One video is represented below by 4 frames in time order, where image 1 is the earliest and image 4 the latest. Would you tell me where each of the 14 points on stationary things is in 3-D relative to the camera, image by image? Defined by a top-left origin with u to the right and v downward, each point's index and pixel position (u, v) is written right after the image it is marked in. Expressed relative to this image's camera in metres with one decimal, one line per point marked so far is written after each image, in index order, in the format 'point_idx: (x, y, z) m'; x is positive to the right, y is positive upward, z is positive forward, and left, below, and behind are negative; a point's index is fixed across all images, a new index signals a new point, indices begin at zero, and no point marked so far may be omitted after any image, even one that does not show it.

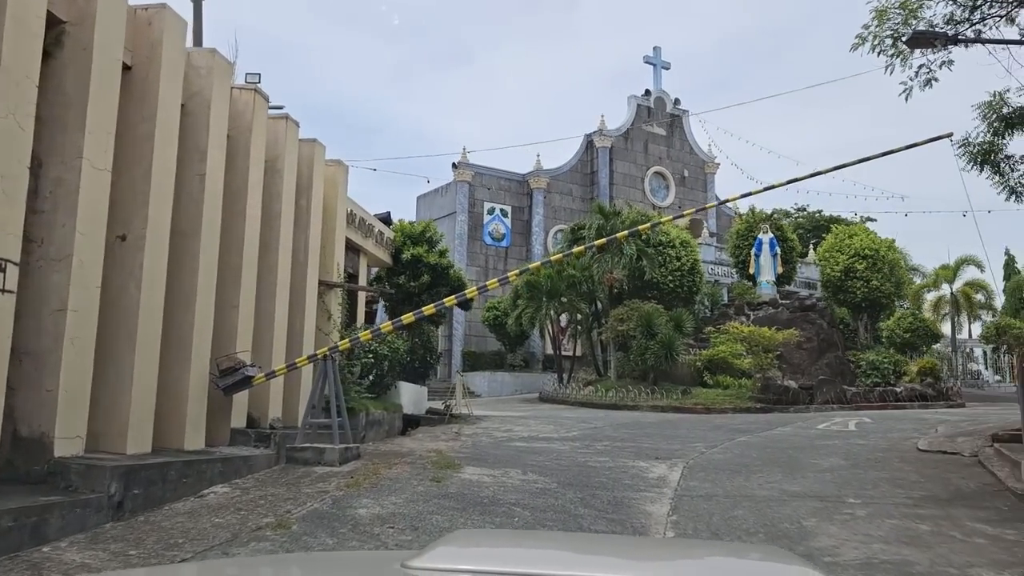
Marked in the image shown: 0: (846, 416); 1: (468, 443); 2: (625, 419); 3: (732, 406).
0: (+5.5, -2.1, +13.8) m
1: (-0.5, -1.9, +10.2) m
2: (+2.1, -2.4, +15.5) m
3: (+4.8, -2.6, +18.4) m
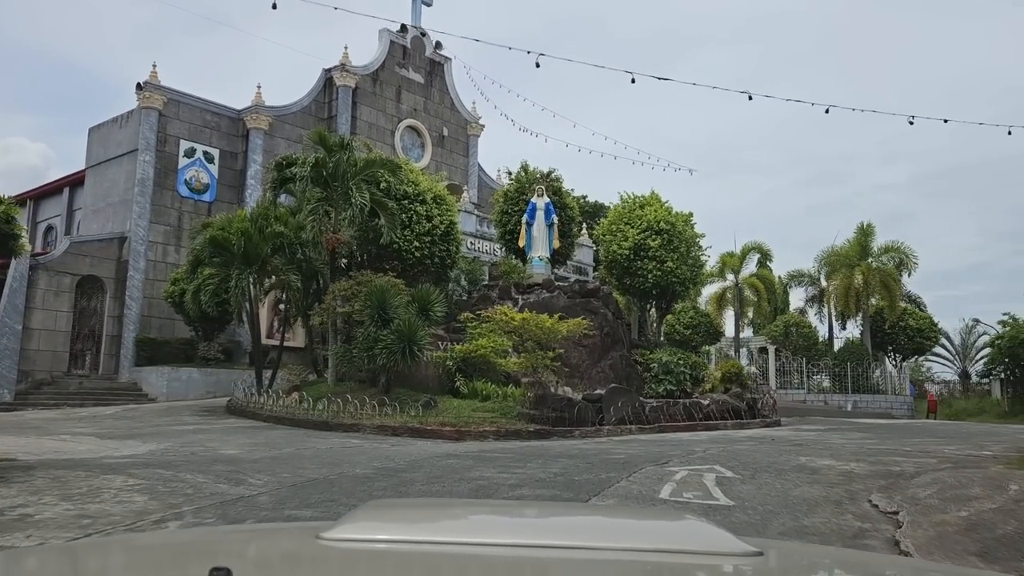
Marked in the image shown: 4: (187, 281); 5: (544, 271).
0: (+1.7, -1.7, +8.3) m
1: (-3.0, -1.3, +3.1) m
2: (-2.0, -1.9, +9.0) m
3: (-0.3, -2.1, +12.5) m
4: (-6.9, +0.2, +17.8) m
5: (+0.8, +0.4, +19.8) m
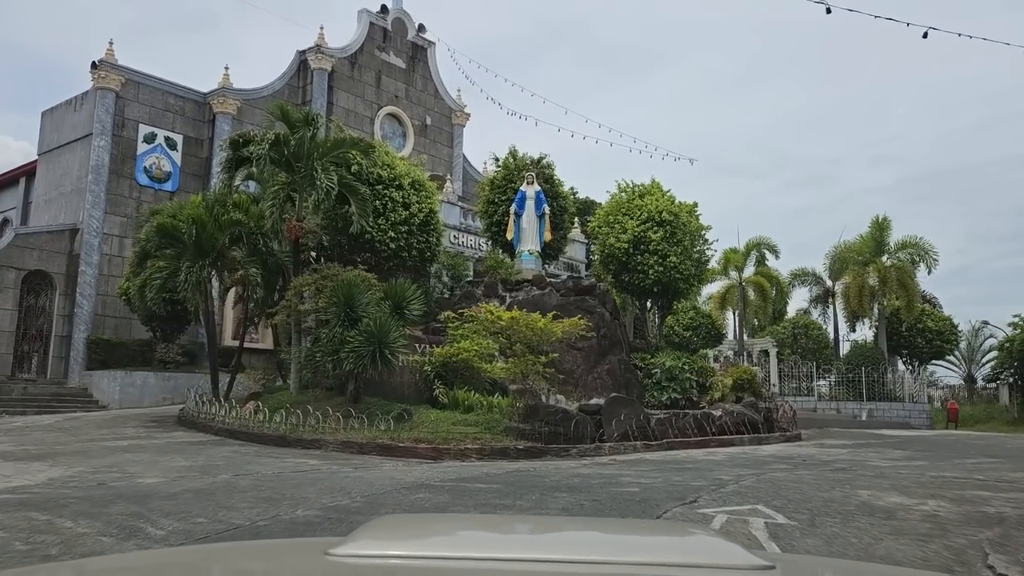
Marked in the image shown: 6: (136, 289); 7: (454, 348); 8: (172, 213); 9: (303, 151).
0: (+1.6, -1.6, +6.5) m
1: (-3.1, -1.2, +1.3) m
2: (-2.1, -1.8, +7.1) m
3: (-0.4, -2.0, +10.6) m
4: (-7.1, +0.2, +15.9) m
5: (+0.5, +0.5, +18.0) m
6: (-6.8, 0.0, +15.2) m
7: (-0.9, -1.0, +13.3) m
8: (-5.9, +1.3, +14.7) m
9: (-3.5, +2.3, +14.0) m
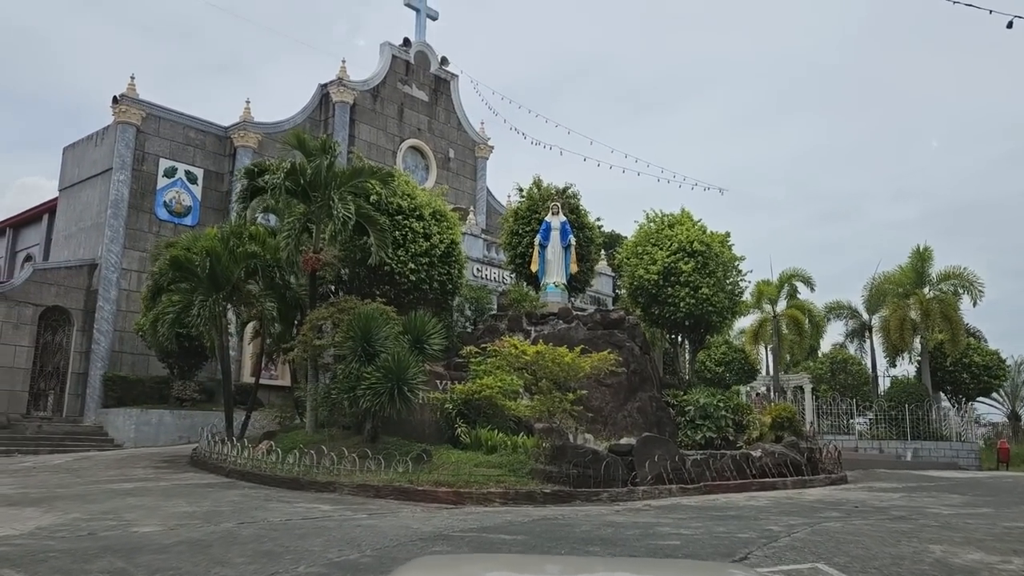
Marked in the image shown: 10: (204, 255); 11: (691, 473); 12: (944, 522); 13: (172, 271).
0: (+1.8, -1.8, +5.8) m
1: (-3.0, -1.2, +0.7) m
2: (-1.9, -2.0, +6.5) m
3: (-0.1, -2.4, +9.9) m
4: (-6.7, -0.4, +15.5) m
5: (+1.0, -0.2, +17.4) m
6: (-6.3, -0.6, +14.7) m
7: (-0.5, -1.5, +12.7) m
8: (-5.5, +0.7, +14.2) m
9: (-3.1, +1.7, +13.6) m
10: (-5.0, +0.6, +13.7) m
11: (+2.4, -2.5, +11.5) m
12: (+4.1, -2.2, +7.9) m
13: (-5.6, +0.3, +13.9) m
